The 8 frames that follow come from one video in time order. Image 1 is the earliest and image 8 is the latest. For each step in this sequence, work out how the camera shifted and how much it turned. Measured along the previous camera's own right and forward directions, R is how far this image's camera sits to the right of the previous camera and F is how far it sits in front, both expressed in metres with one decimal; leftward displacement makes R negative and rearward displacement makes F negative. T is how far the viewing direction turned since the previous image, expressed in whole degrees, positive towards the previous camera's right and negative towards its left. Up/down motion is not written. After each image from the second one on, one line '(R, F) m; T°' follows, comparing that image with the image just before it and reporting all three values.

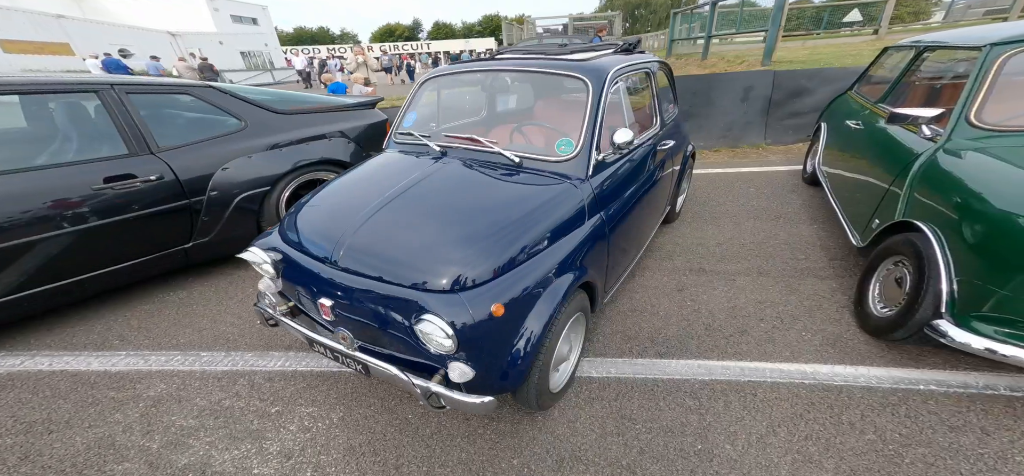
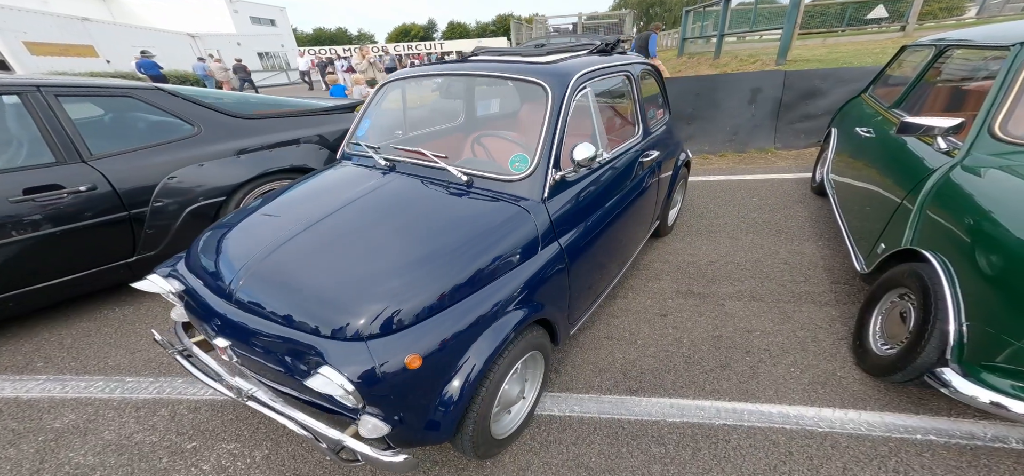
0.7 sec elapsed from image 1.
(+0.3, +0.1) m; -2°
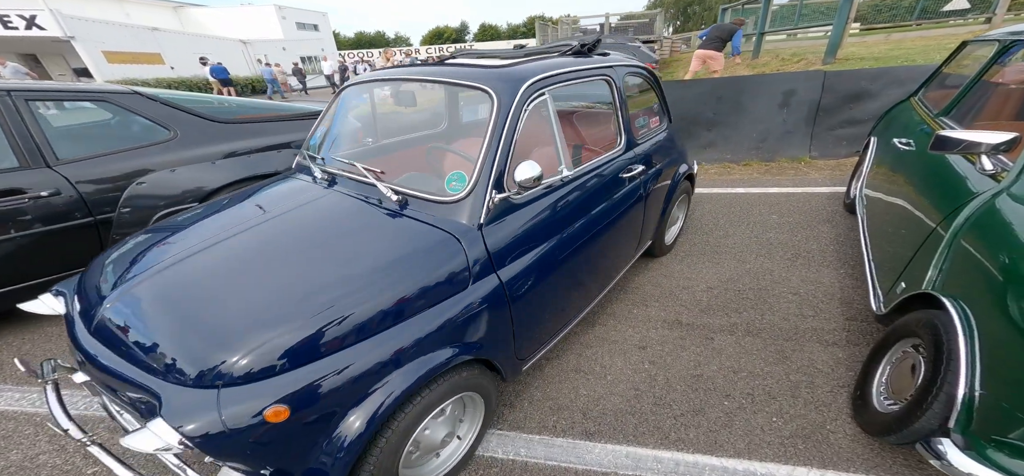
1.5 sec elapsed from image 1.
(+0.4, +0.1) m; -5°
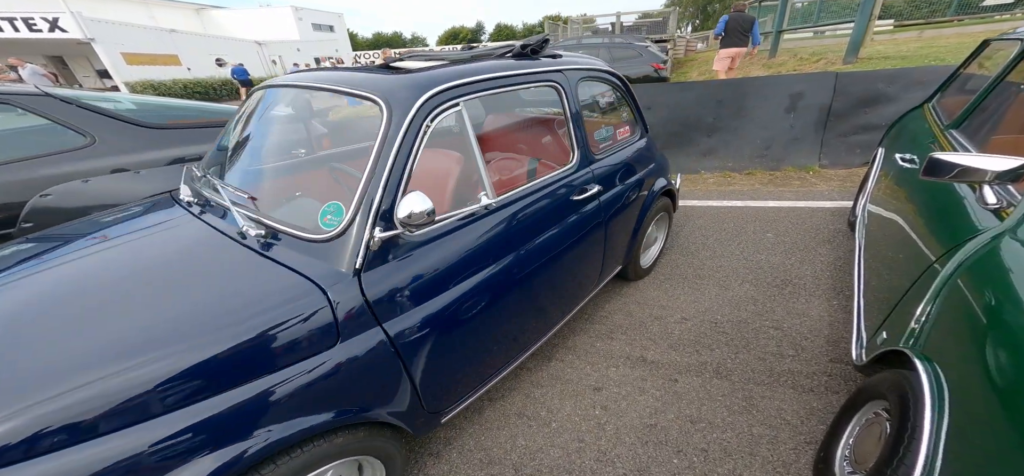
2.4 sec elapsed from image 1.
(+0.4, +0.2) m; -2°
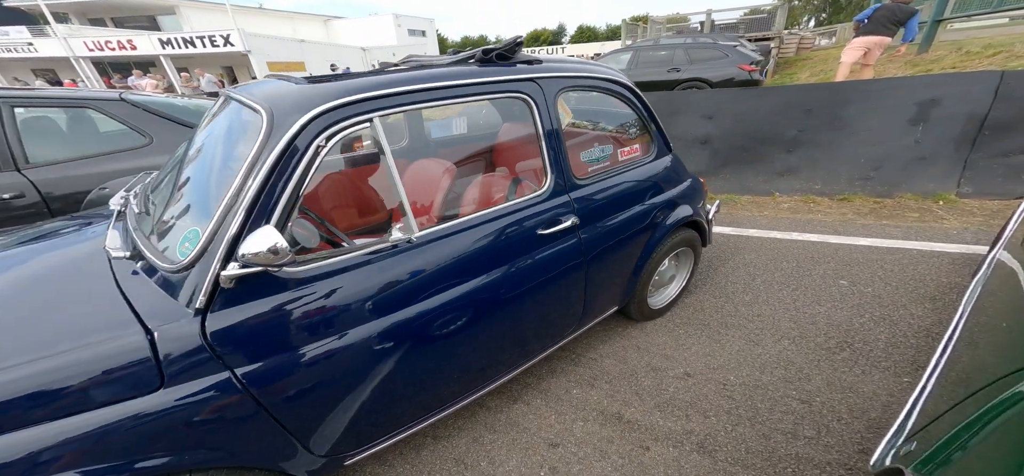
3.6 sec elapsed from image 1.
(+0.6, +0.2) m; -11°
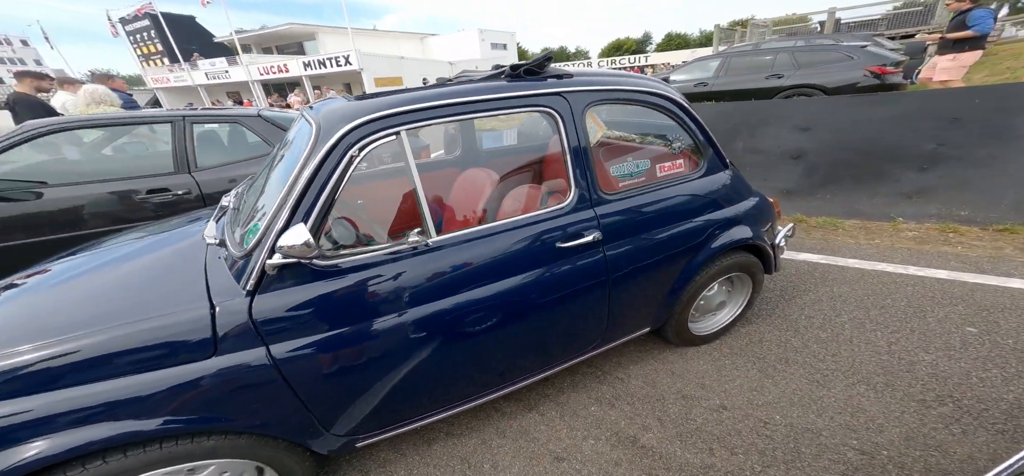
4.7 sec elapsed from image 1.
(+0.3, 0.0) m; -12°
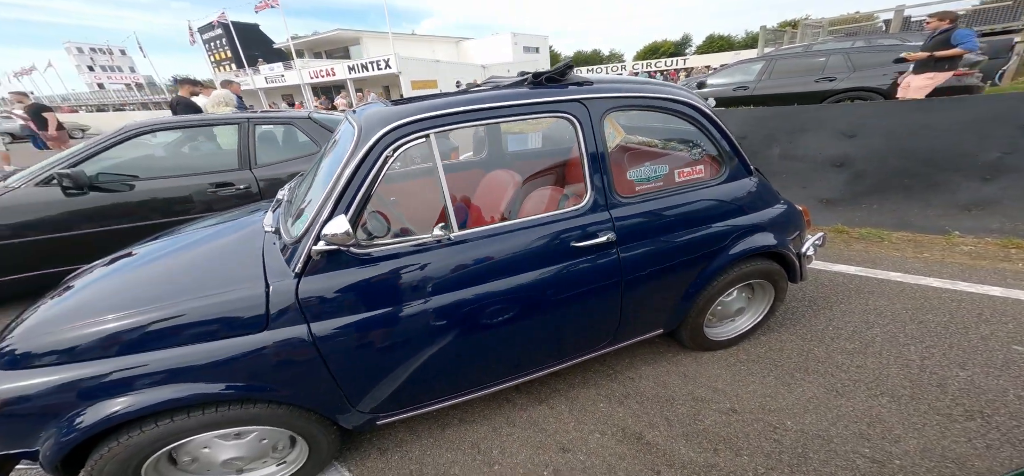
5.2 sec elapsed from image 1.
(+0.1, -0.1) m; -5°
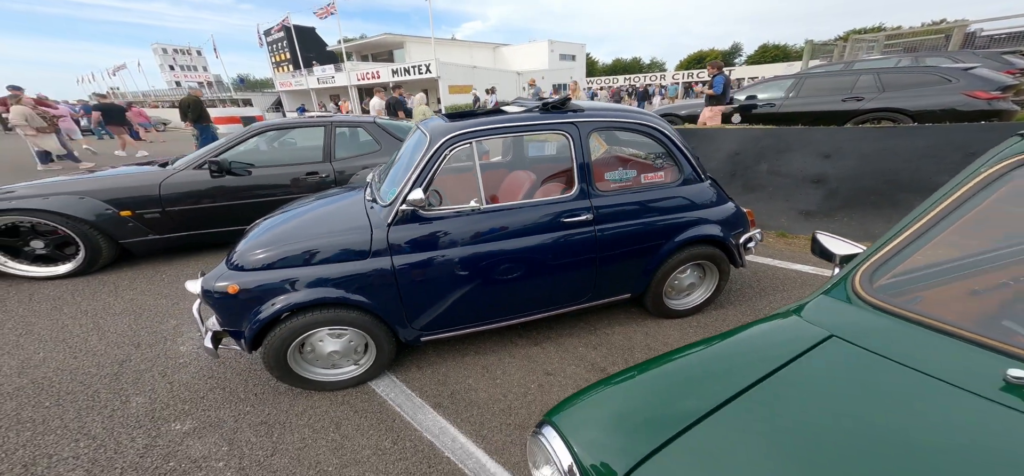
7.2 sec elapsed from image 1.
(+0.2, -0.8) m; -4°
